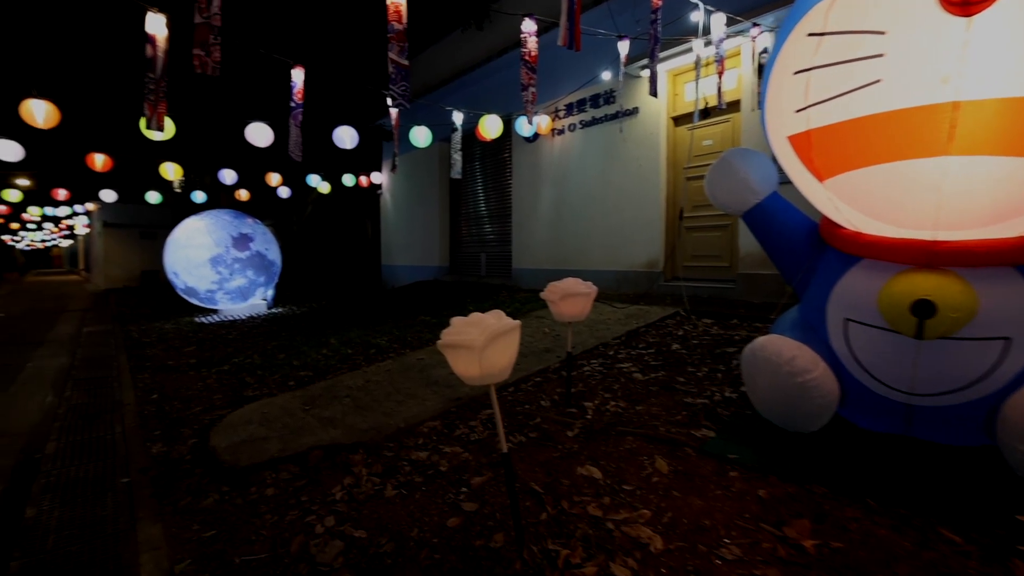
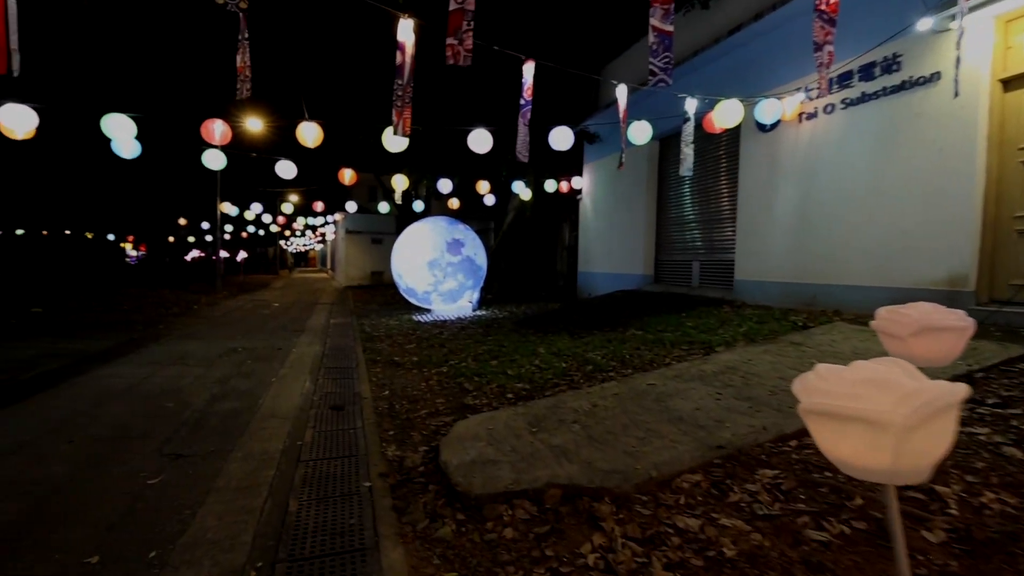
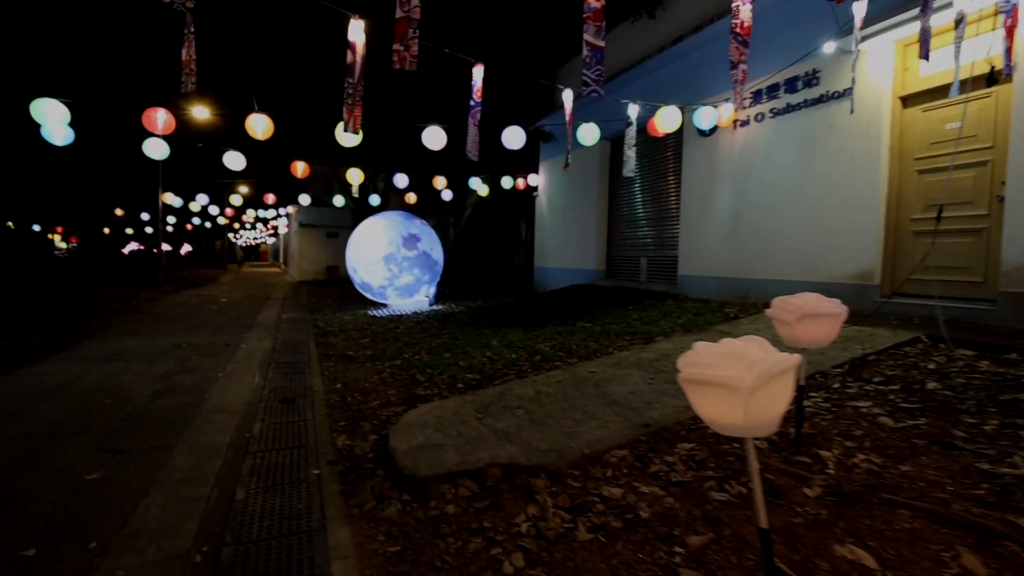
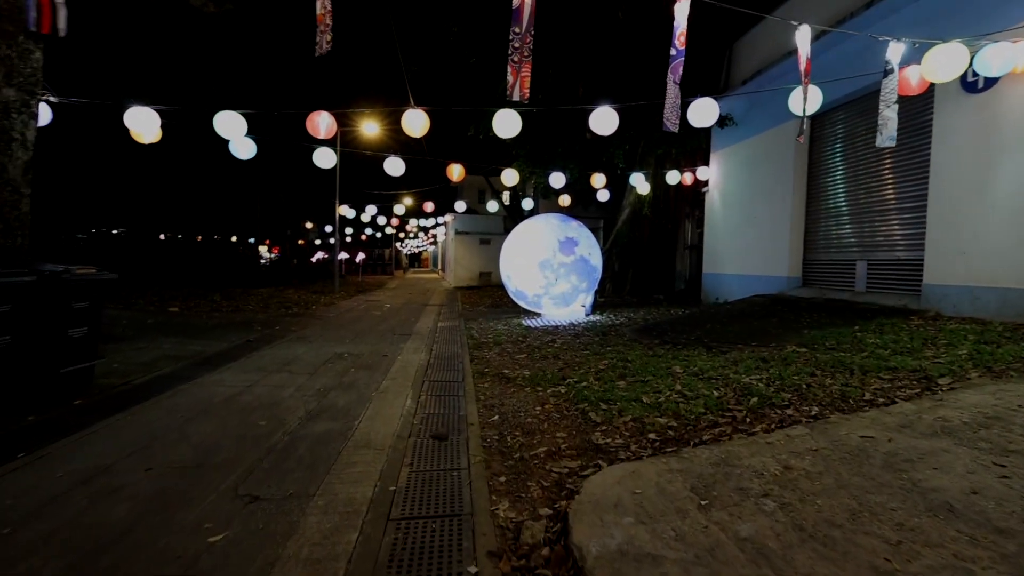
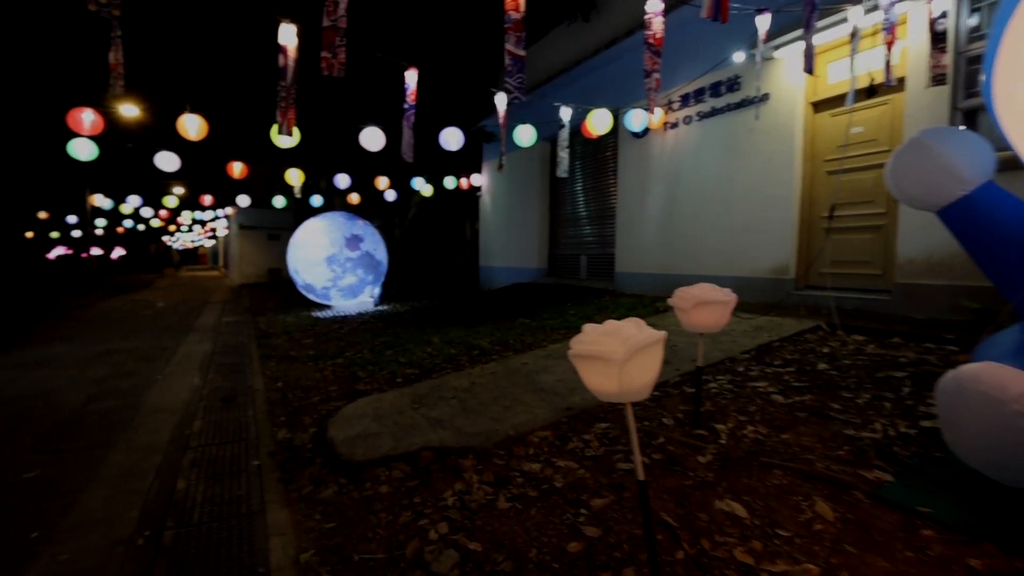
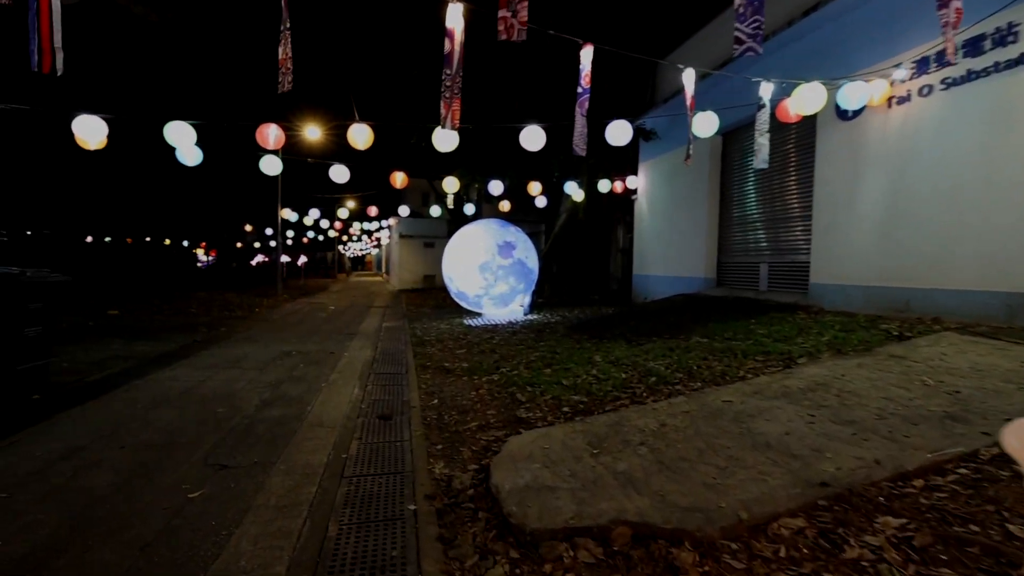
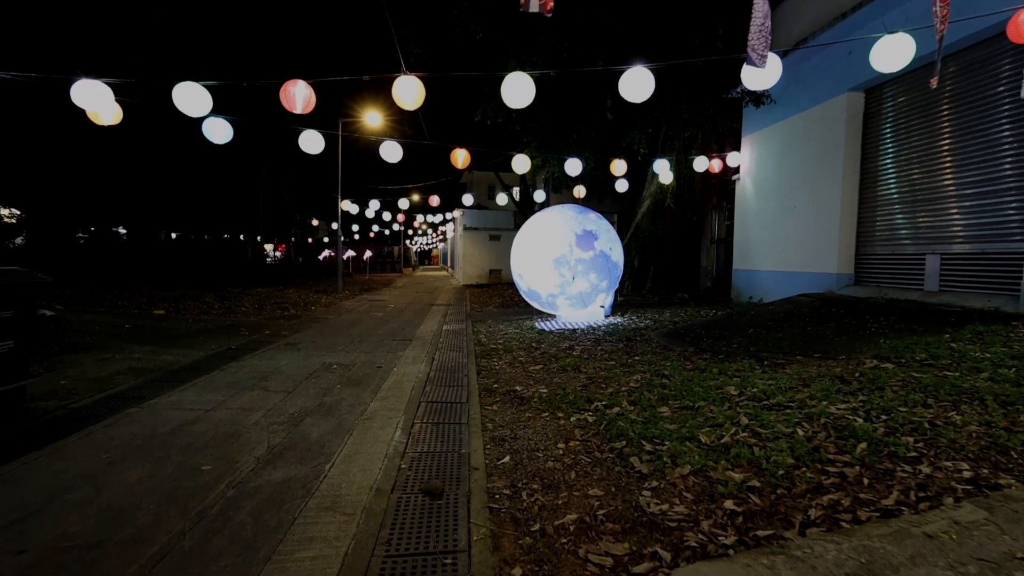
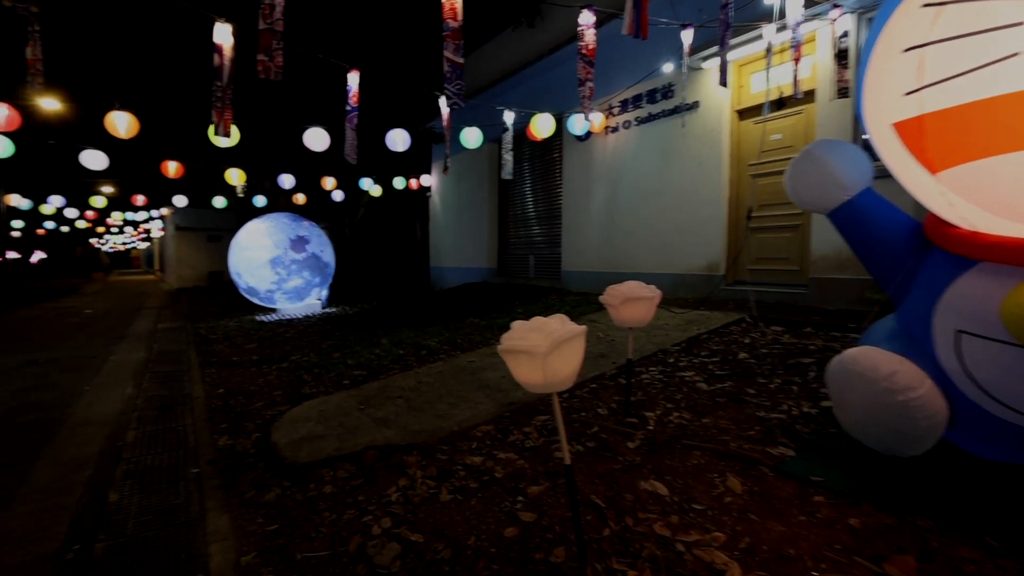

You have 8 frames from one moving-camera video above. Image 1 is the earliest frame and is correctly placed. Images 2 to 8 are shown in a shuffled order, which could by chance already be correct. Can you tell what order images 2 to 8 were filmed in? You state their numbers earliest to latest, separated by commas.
8, 5, 3, 2, 6, 4, 7
